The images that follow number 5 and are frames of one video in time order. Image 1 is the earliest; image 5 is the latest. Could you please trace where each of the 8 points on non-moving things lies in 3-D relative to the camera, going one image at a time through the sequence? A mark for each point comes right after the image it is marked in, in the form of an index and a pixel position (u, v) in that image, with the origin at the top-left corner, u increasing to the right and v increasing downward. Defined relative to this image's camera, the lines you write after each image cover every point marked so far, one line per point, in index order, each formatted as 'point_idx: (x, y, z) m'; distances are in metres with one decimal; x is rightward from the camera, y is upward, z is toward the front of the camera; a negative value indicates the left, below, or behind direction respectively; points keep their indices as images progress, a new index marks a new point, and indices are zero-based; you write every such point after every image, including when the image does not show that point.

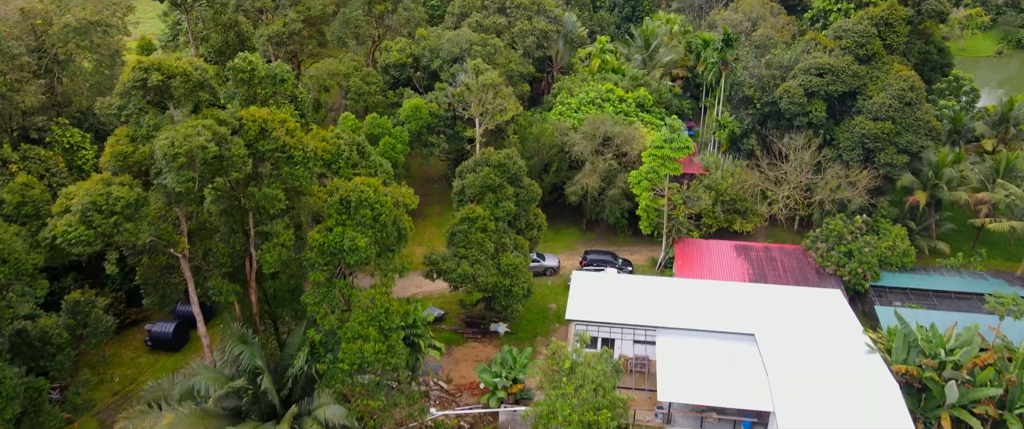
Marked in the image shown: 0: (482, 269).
0: (-0.7, -1.3, +18.3) m
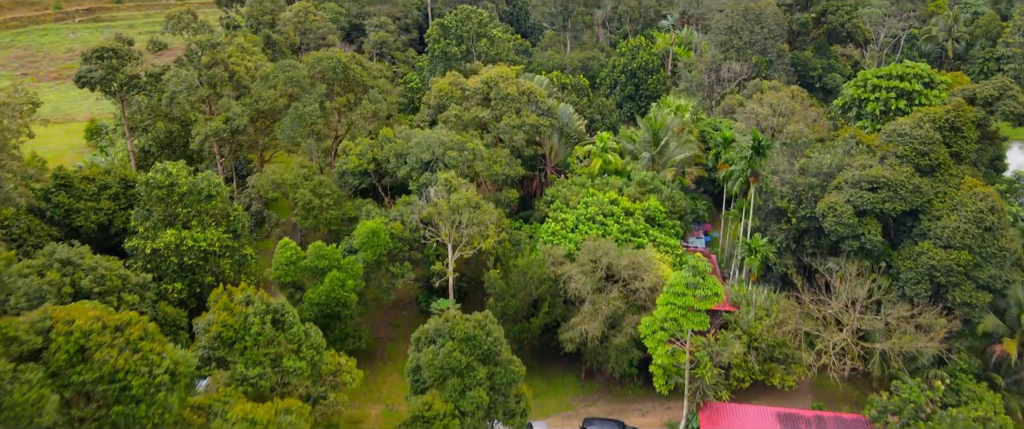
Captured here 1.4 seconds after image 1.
0: (-1.3, -4.9, +13.1) m
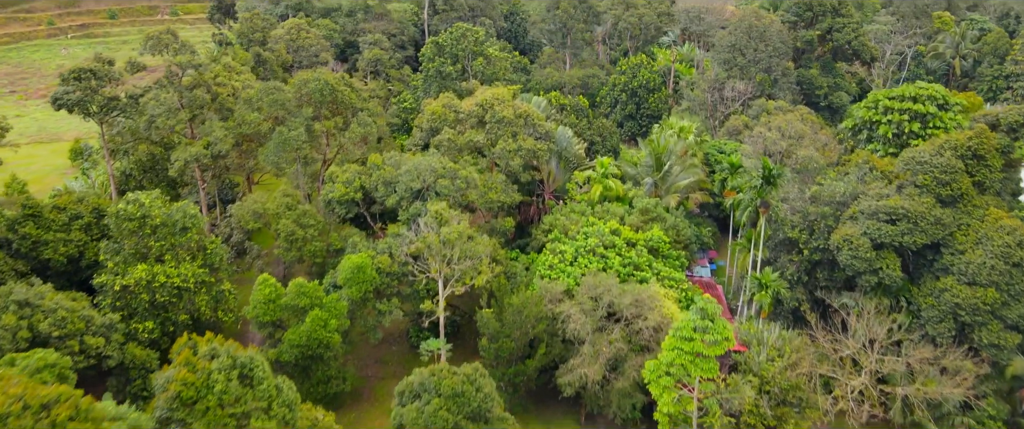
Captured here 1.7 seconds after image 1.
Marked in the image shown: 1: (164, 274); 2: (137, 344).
0: (-1.4, -5.7, +11.7) m
1: (-8.8, -1.5, +18.6) m
2: (-9.1, -3.2, +18.0) m
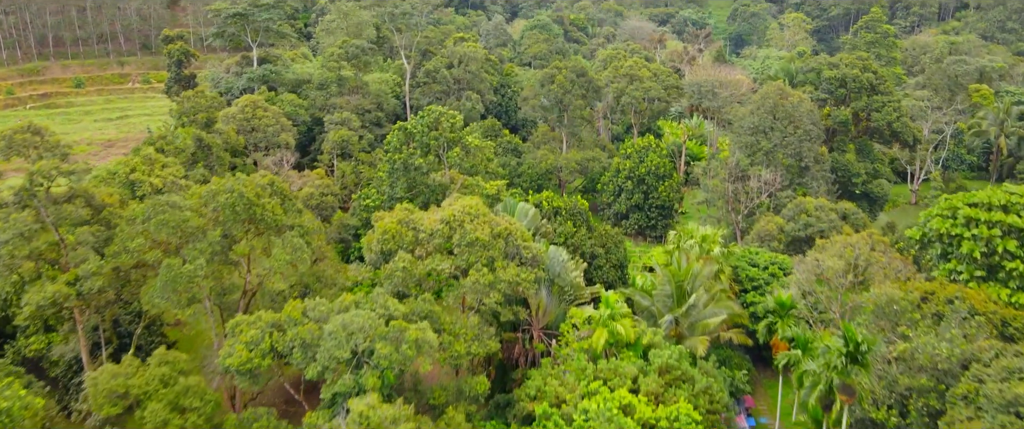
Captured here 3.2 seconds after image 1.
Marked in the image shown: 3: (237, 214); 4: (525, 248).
0: (-2.0, -8.5, +5.0) m
1: (-9.4, -4.9, +12.2) m
2: (-9.8, -6.5, +11.4) m
3: (-6.8, 0.0, +18.3) m
4: (+0.3, -0.9, +19.6) m
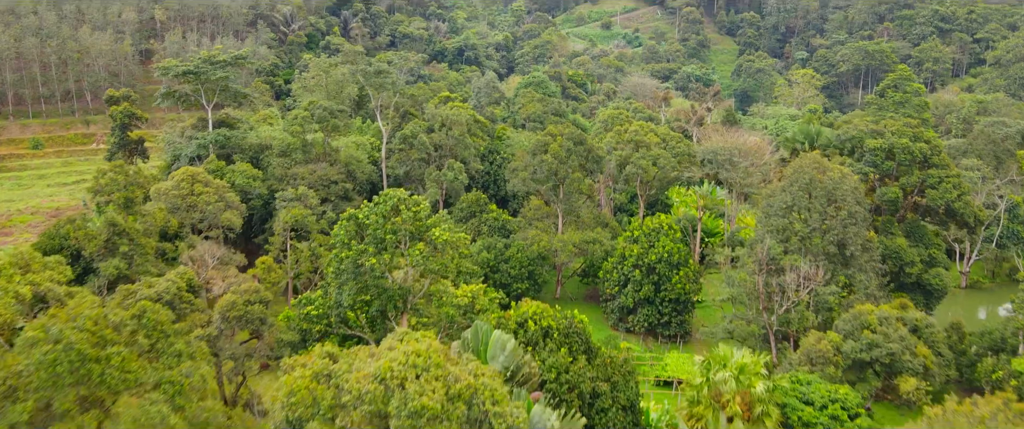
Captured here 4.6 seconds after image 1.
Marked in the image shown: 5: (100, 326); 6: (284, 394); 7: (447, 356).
0: (-2.7, -10.2, -1.6) m
1: (-10.0, -7.1, +5.8) m
2: (-10.4, -8.7, +4.9) m
3: (-7.5, -2.7, +12.3) m
4: (-0.3, -3.7, +13.5) m
5: (-7.4, -1.9, +13.1) m
6: (-4.2, -3.3, +13.7) m
7: (-1.3, -2.7, +14.3) m
